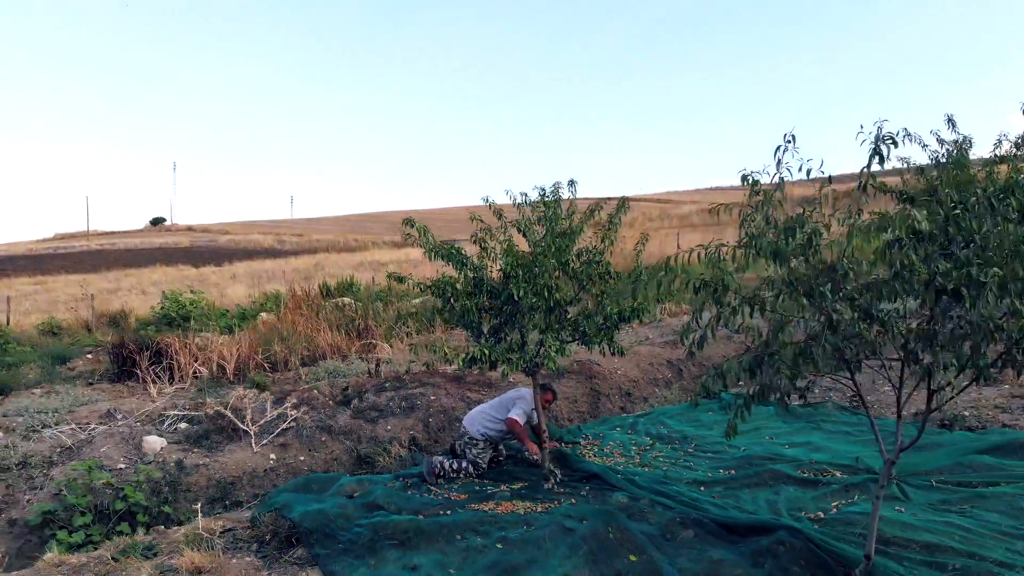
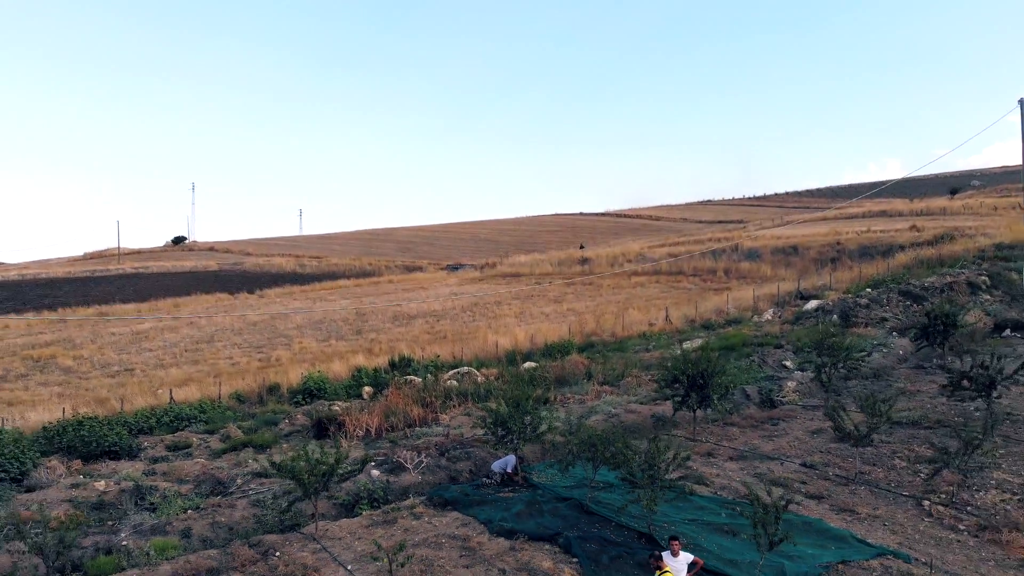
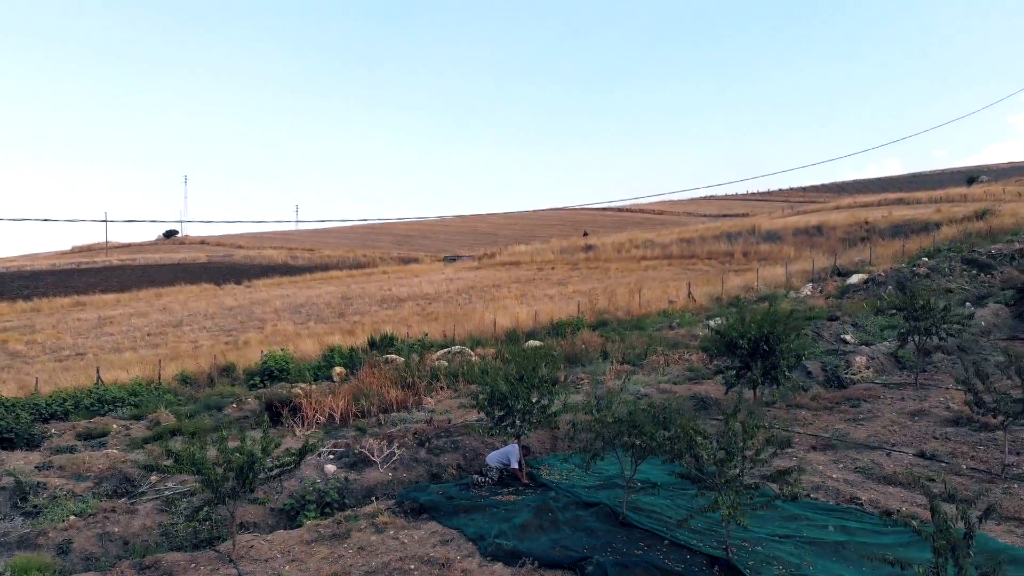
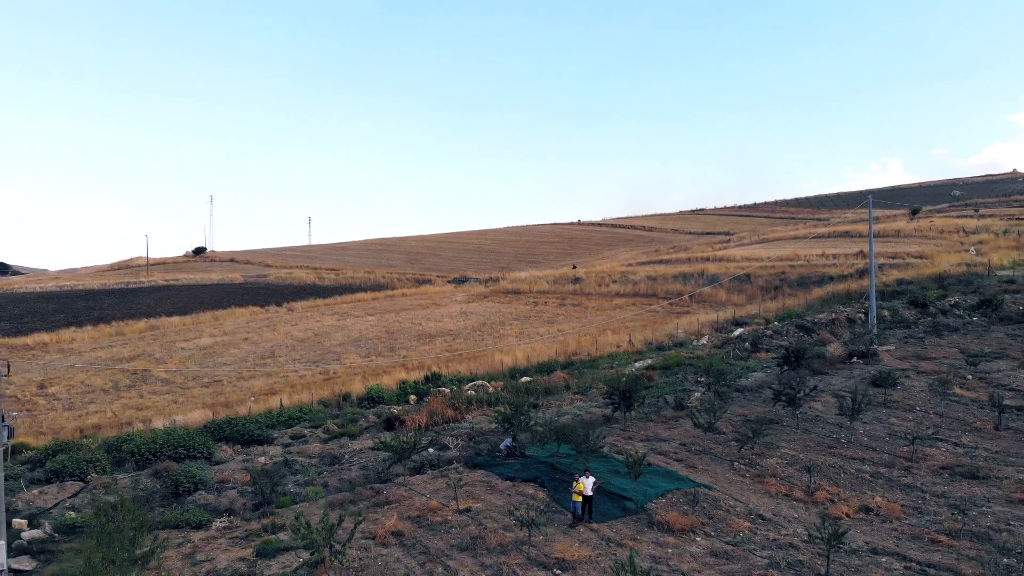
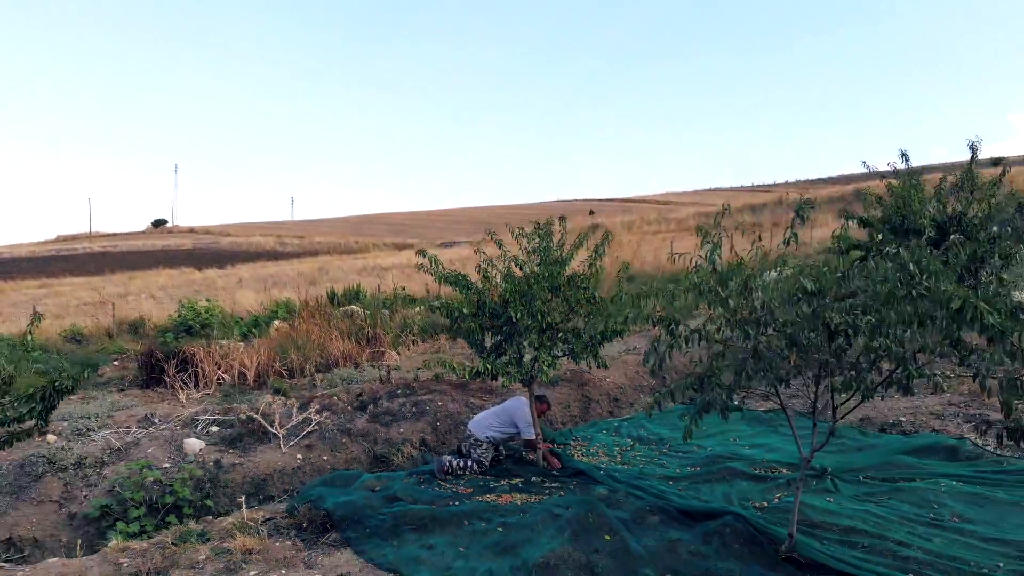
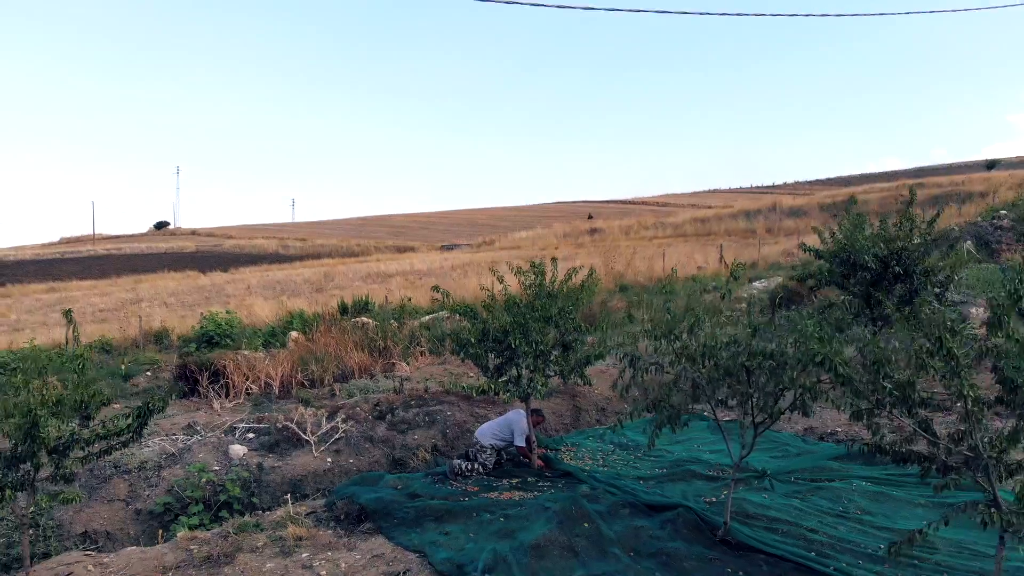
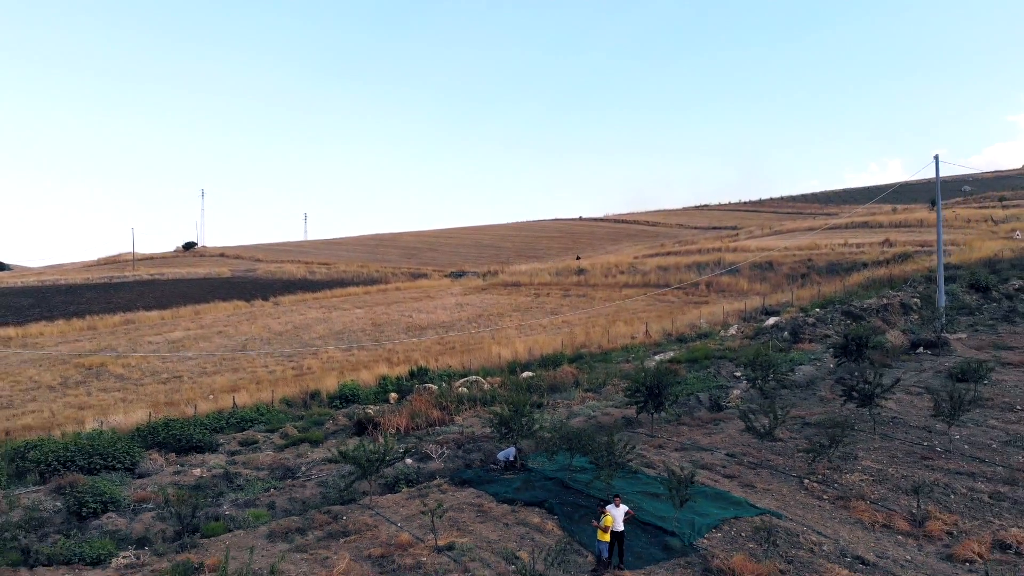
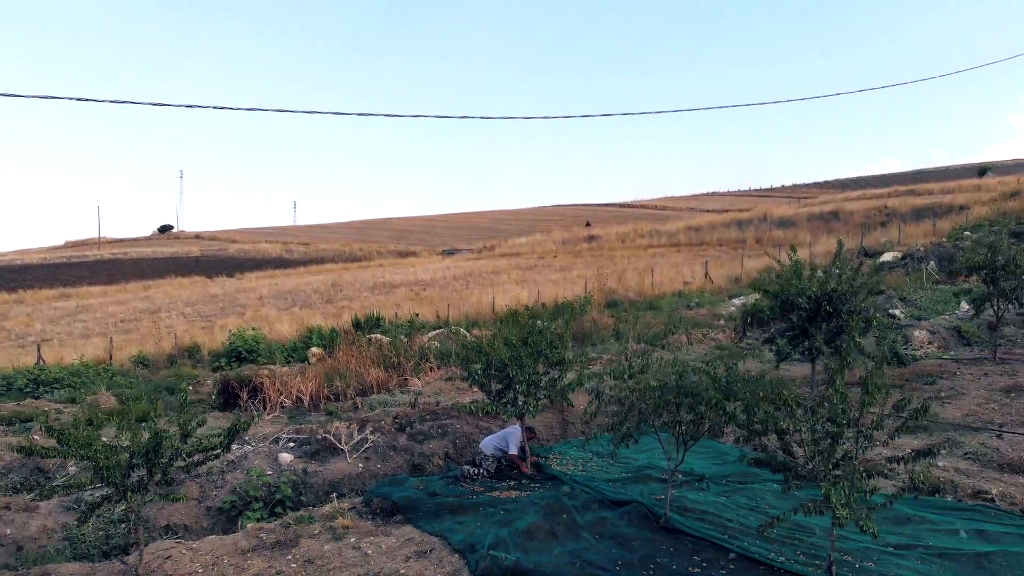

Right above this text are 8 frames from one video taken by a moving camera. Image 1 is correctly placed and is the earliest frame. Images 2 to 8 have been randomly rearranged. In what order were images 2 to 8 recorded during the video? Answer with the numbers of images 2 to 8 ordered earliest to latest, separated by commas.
5, 6, 8, 3, 2, 7, 4
